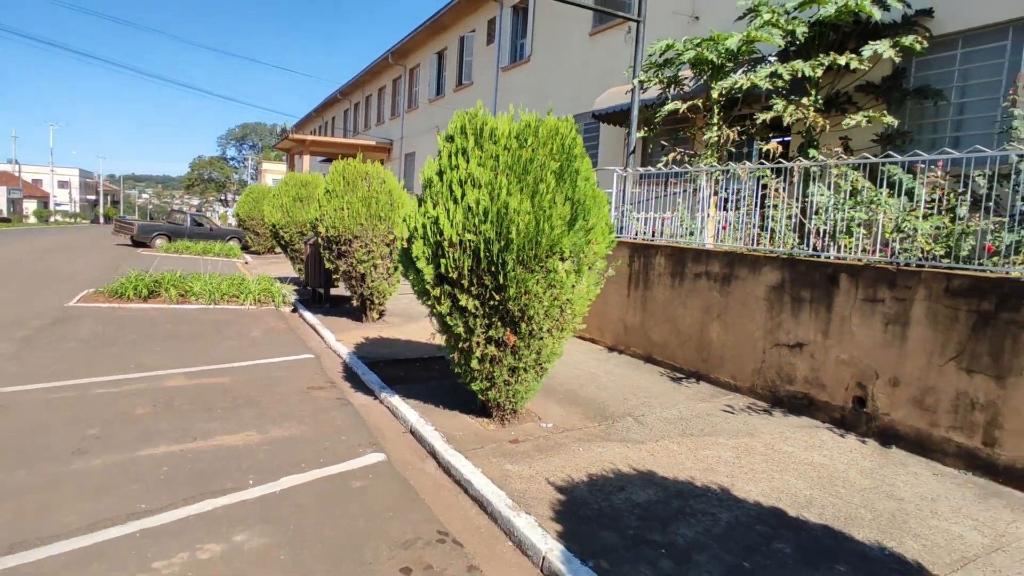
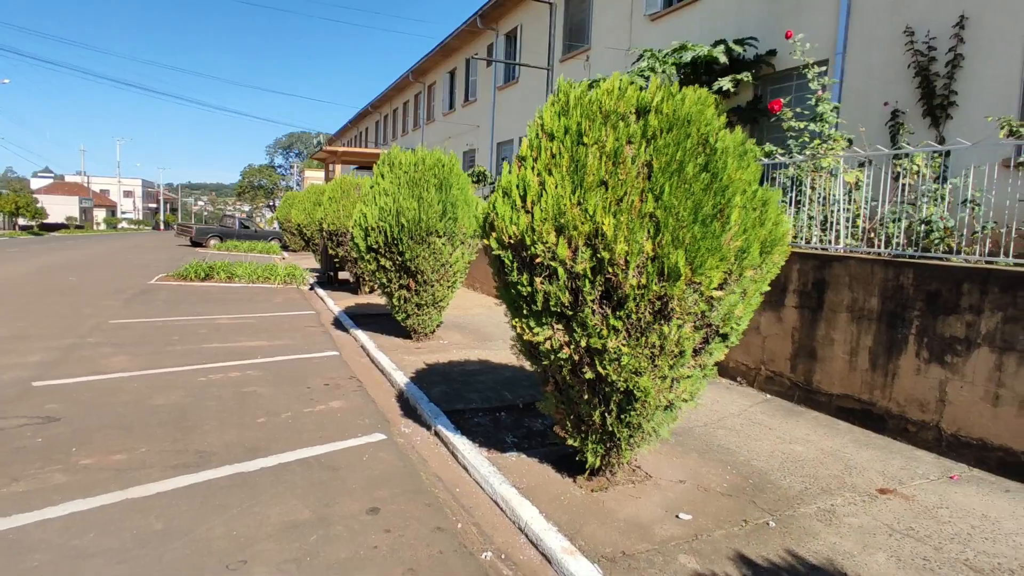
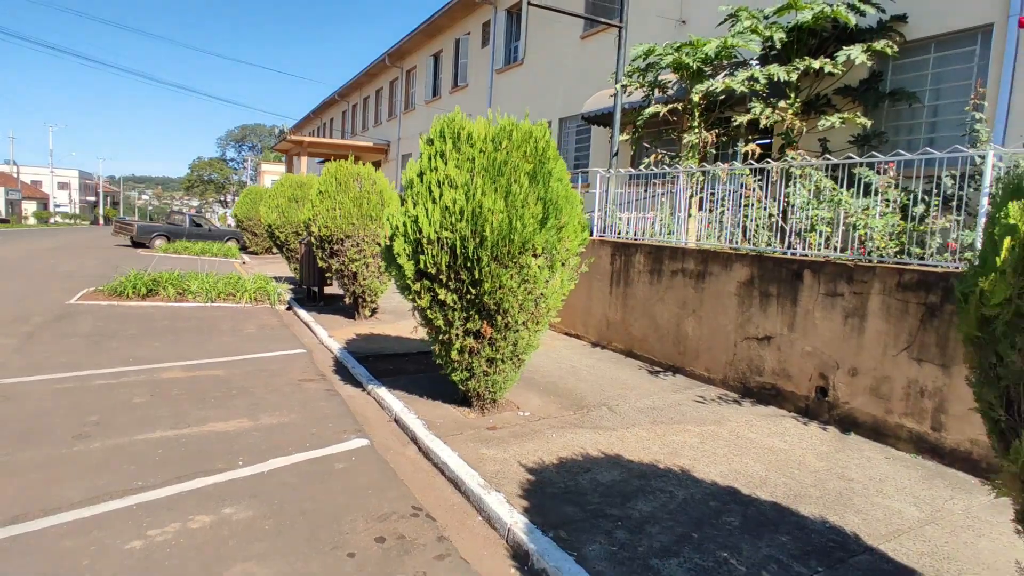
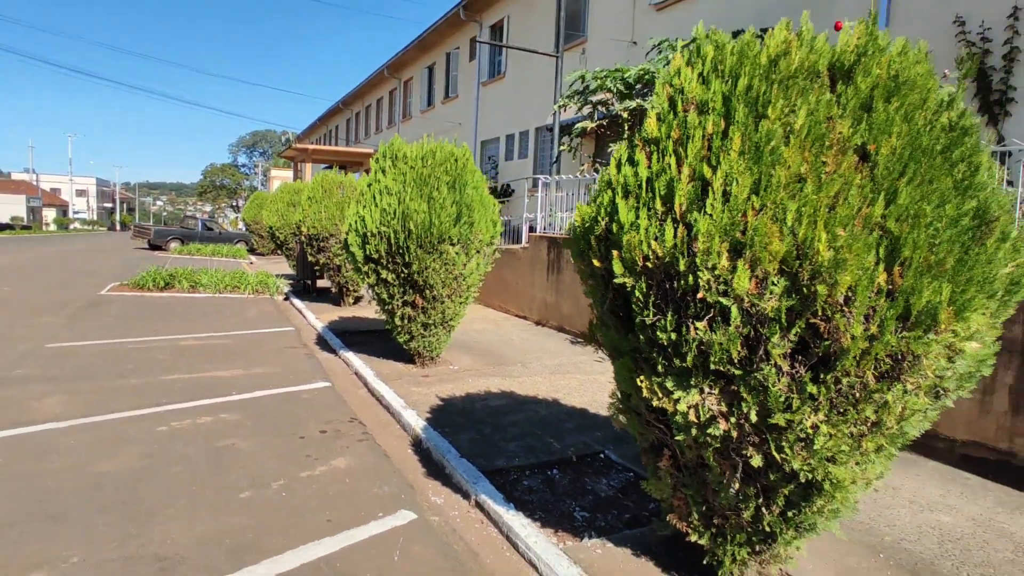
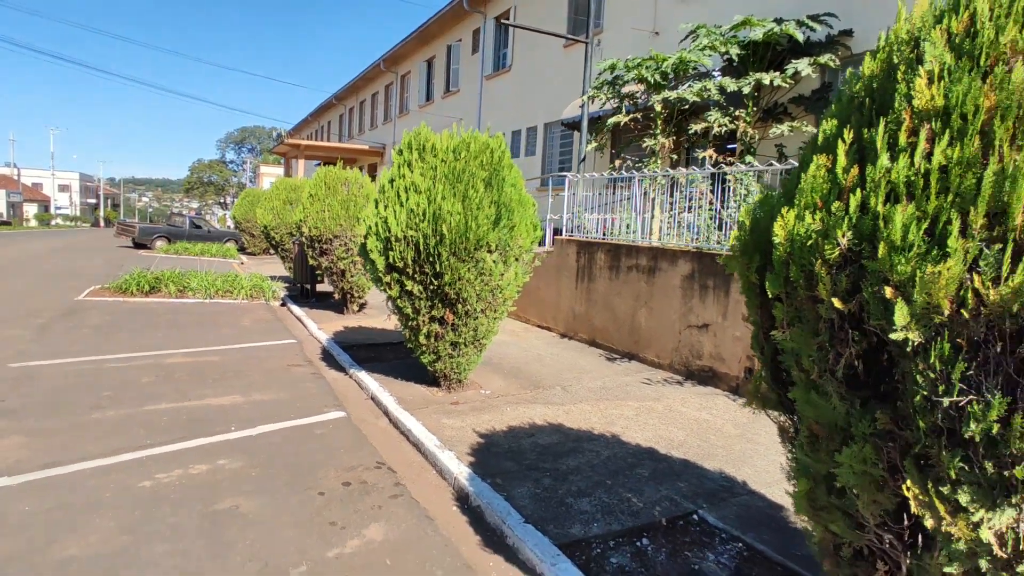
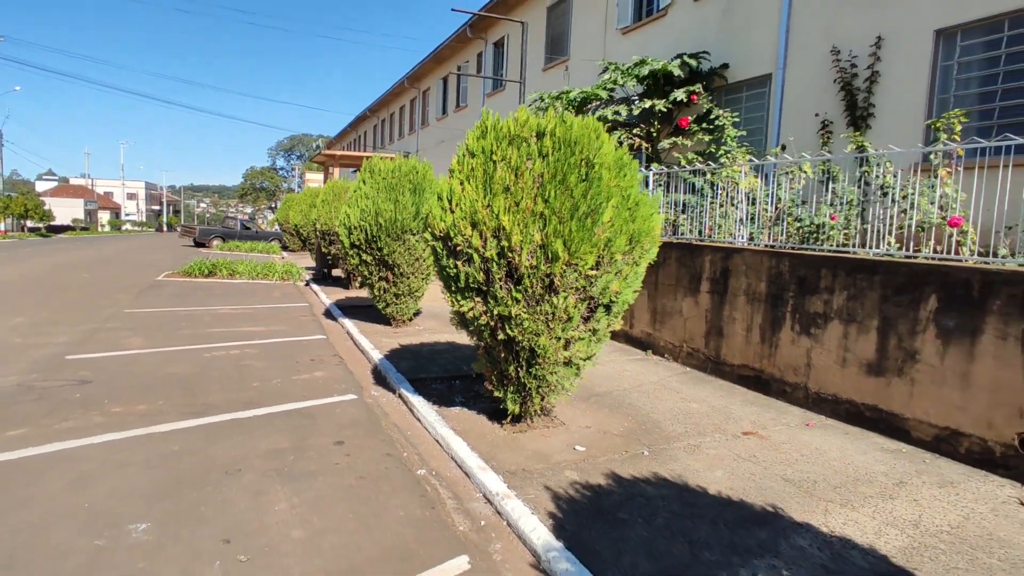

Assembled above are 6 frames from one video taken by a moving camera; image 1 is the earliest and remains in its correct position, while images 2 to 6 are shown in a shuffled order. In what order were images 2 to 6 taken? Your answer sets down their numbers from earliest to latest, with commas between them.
3, 5, 4, 2, 6
